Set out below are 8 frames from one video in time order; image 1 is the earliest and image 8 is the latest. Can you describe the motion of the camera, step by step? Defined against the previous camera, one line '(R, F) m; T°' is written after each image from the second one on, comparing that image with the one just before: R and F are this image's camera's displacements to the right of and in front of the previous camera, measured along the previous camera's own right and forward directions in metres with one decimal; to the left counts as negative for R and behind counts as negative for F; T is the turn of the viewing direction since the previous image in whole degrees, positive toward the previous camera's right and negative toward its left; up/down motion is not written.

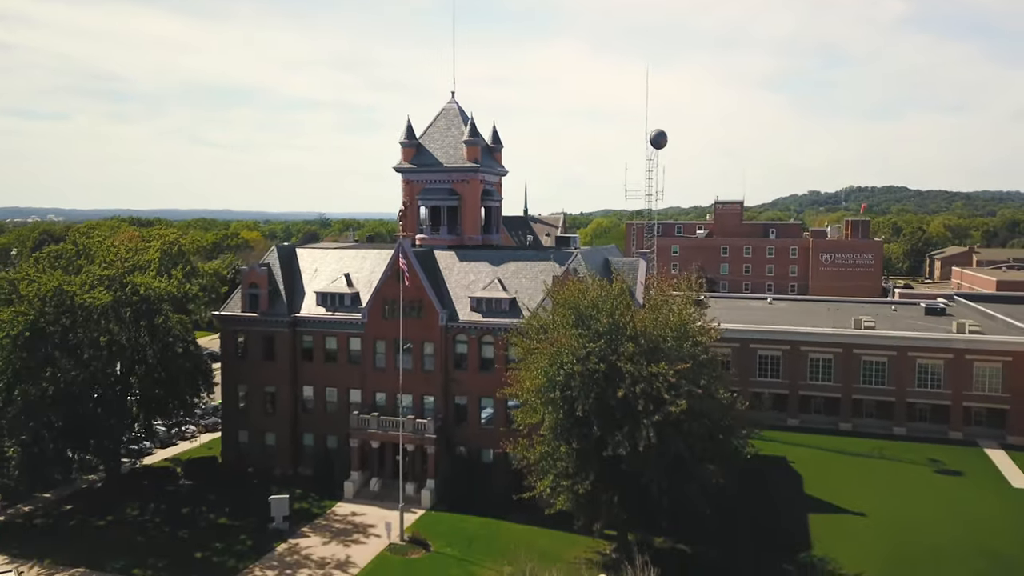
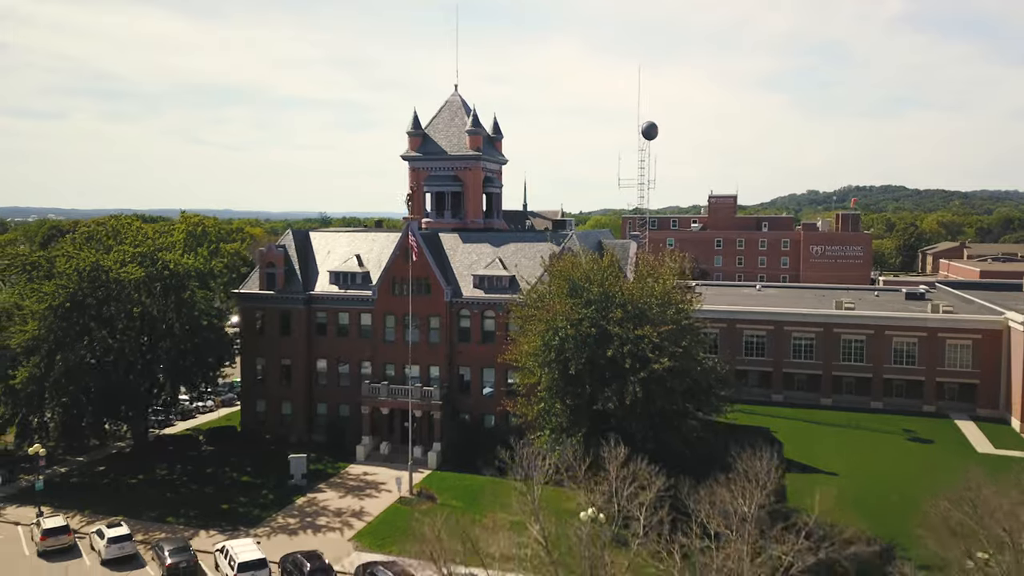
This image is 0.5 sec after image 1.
(0.0, -3.3) m; 0°
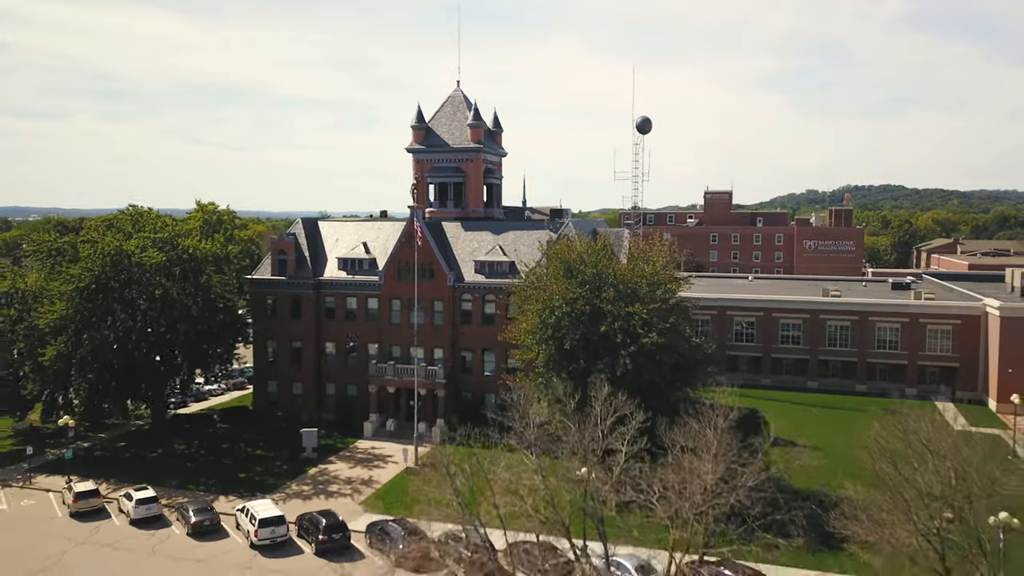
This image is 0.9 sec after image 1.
(0.0, -2.5) m; 0°
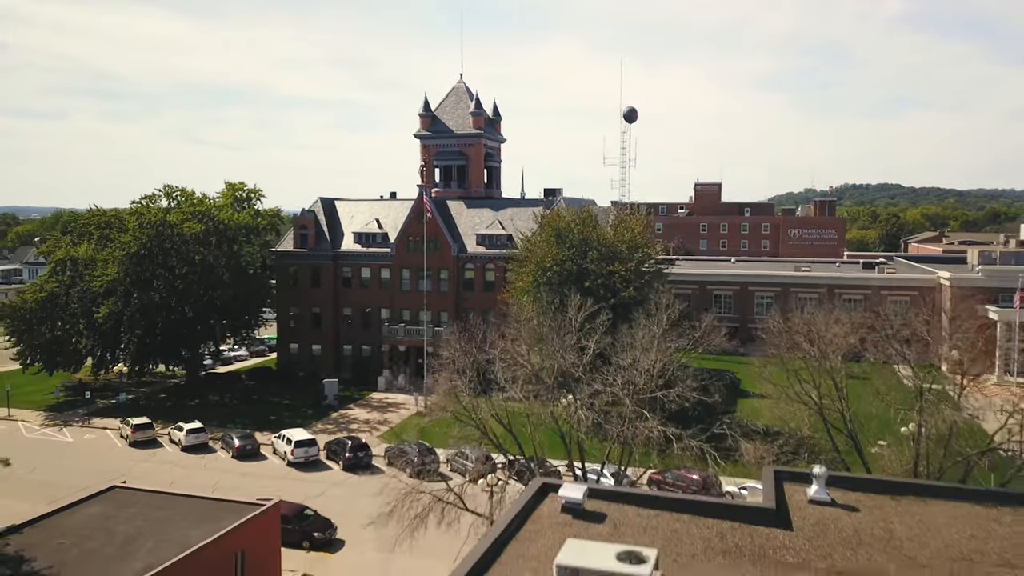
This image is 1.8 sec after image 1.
(+0.1, -5.8) m; 0°
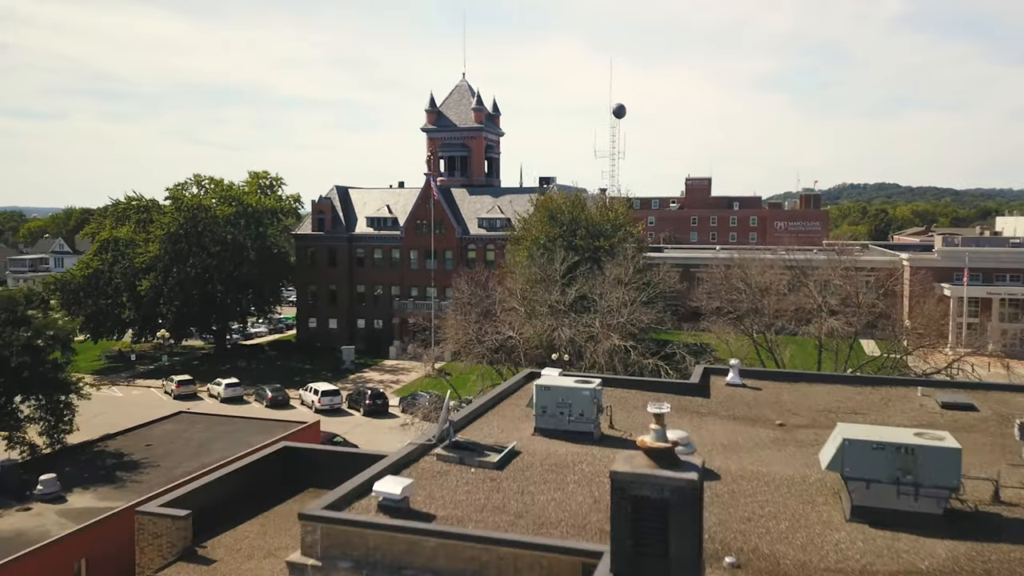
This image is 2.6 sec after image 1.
(+0.1, -5.7) m; 0°
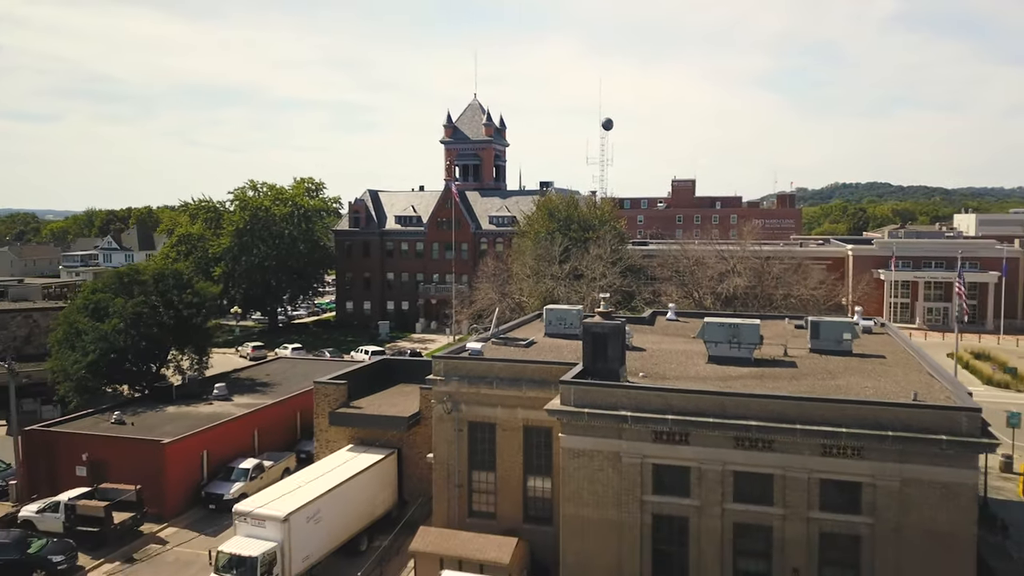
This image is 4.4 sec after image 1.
(-0.8, -11.8) m; 0°
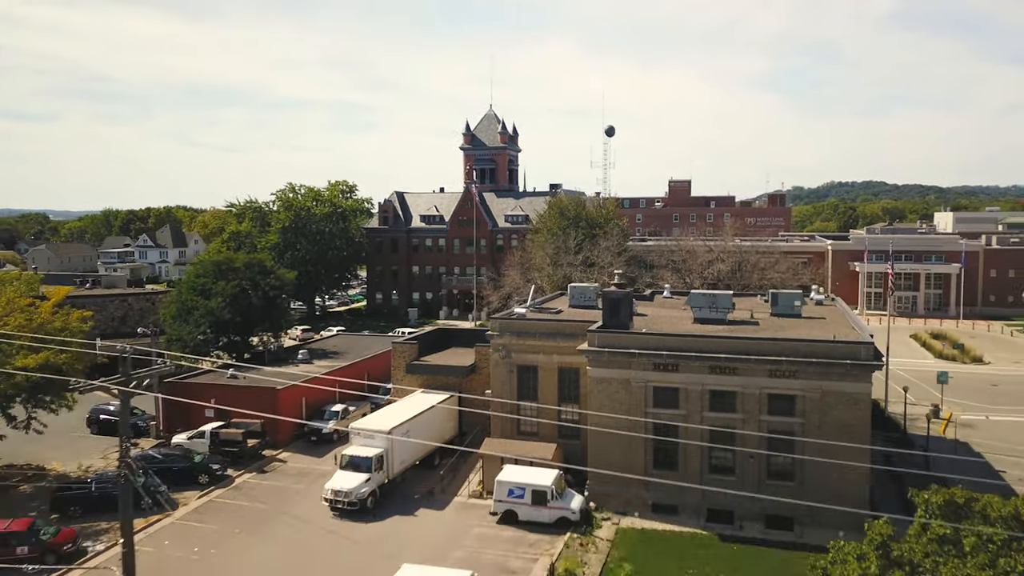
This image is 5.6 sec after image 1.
(-1.5, -8.3) m; 0°
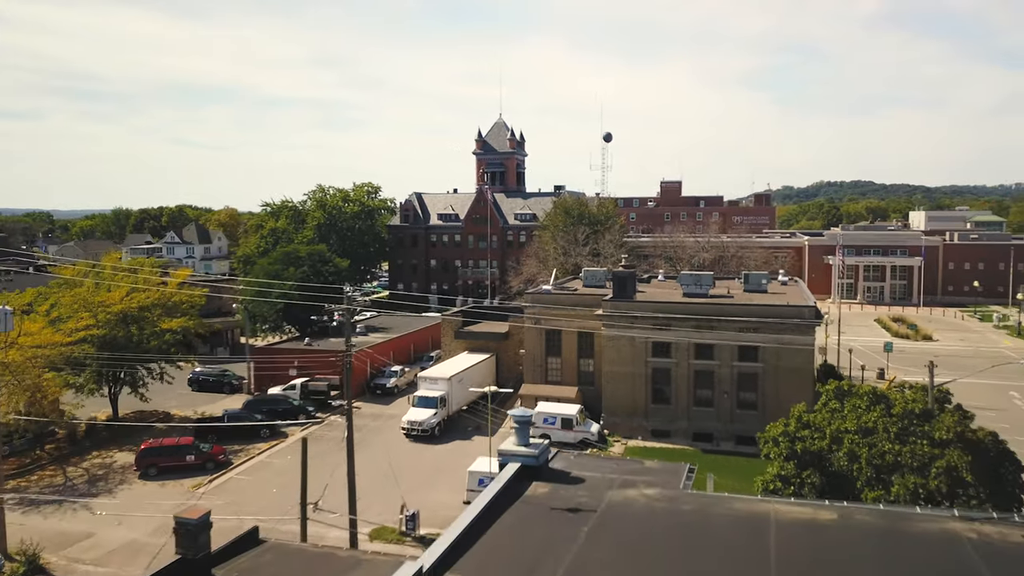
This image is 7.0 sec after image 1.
(-1.9, -8.9) m; +1°
